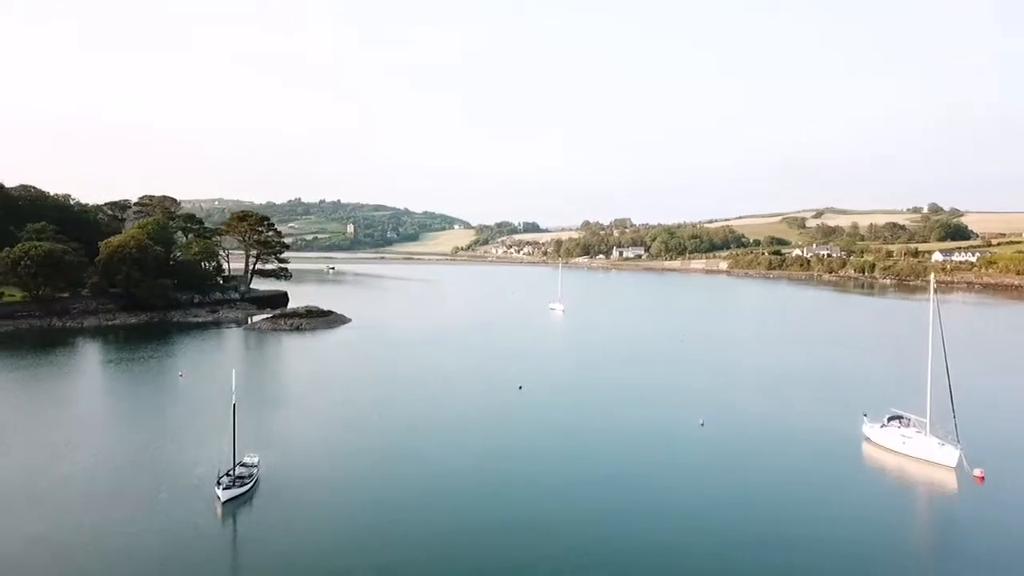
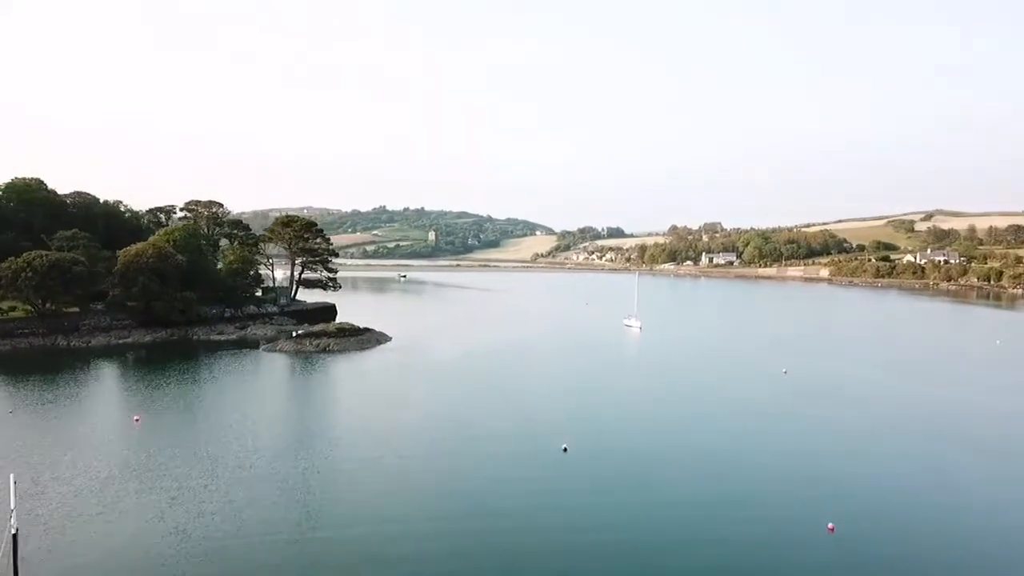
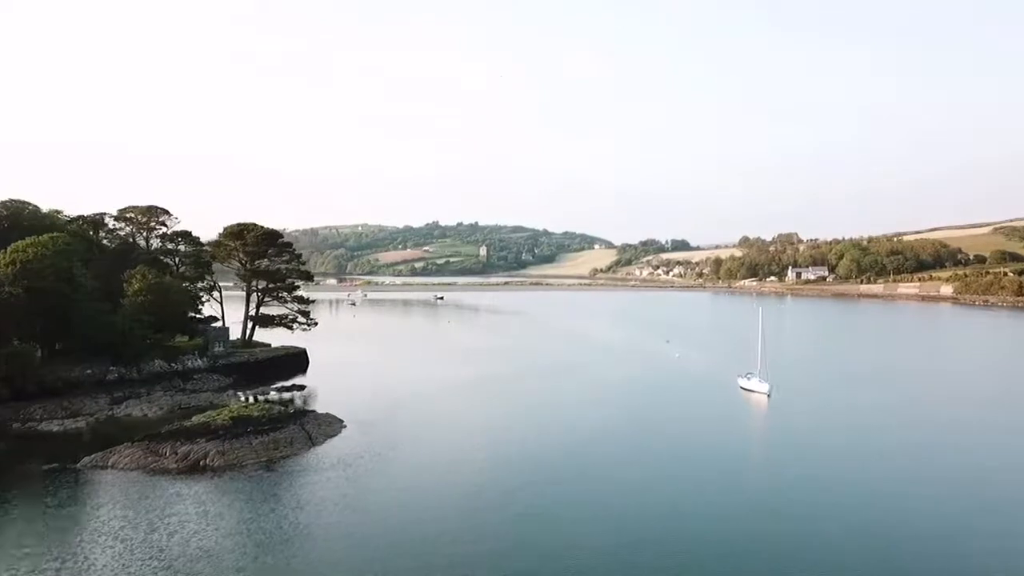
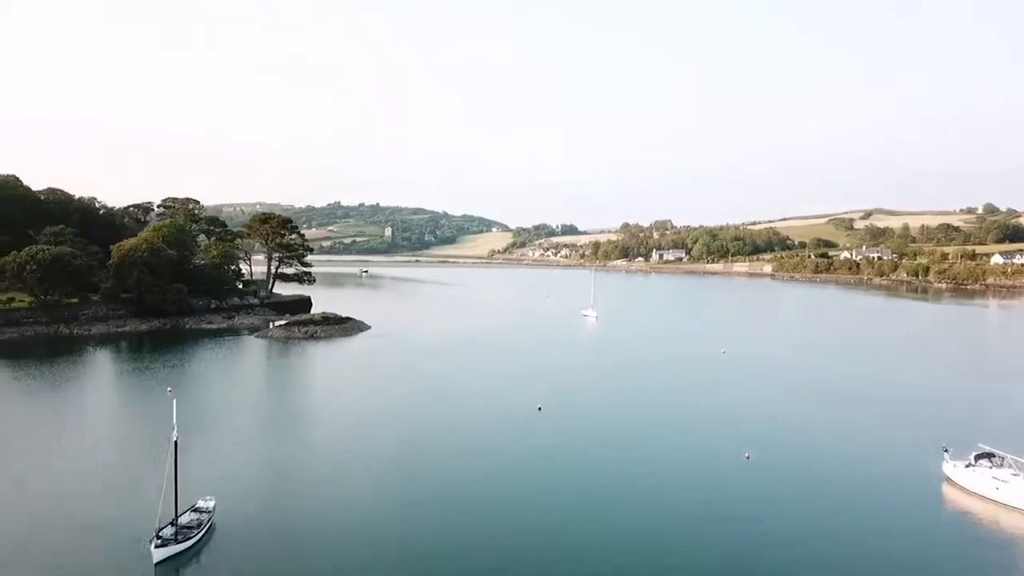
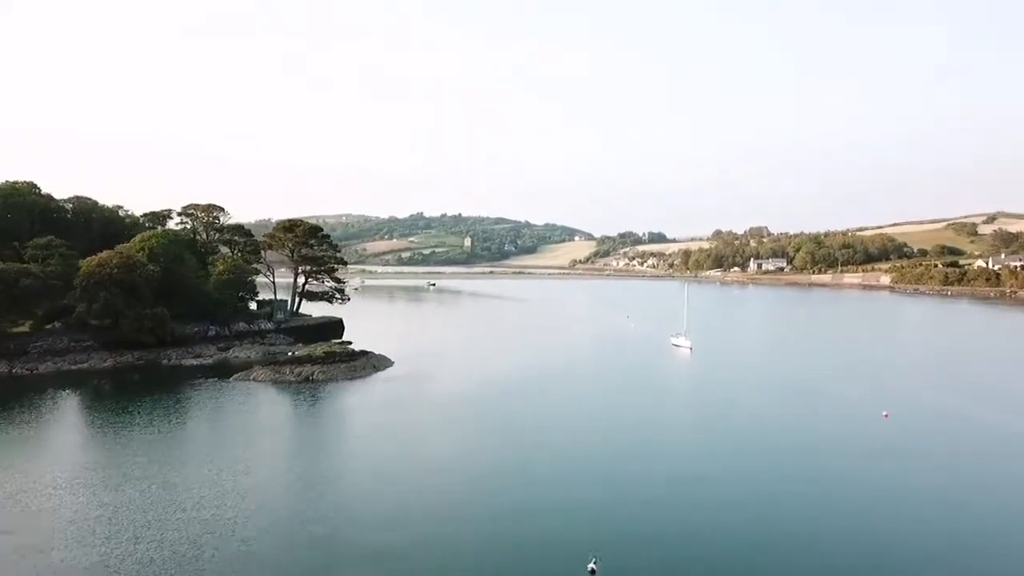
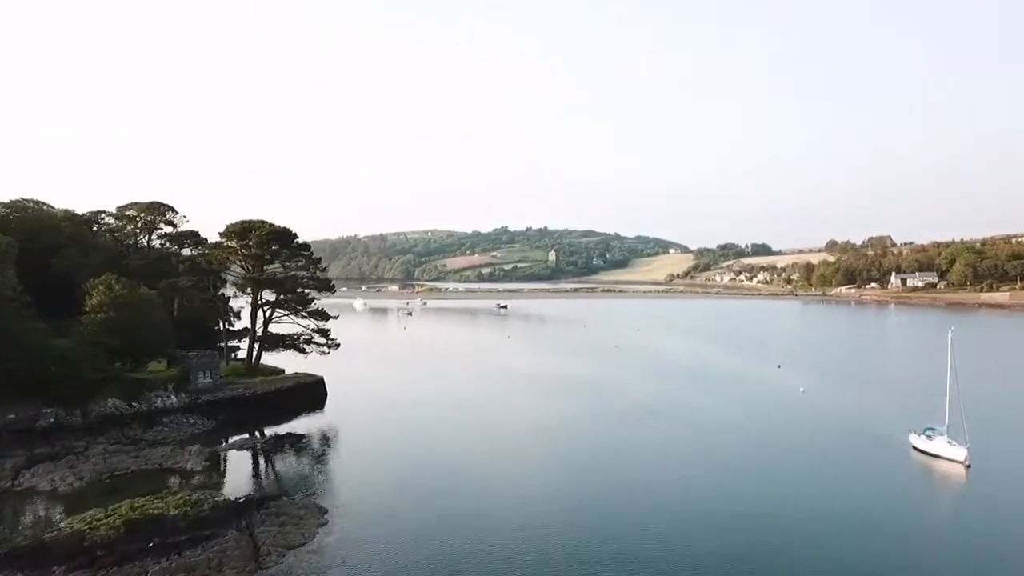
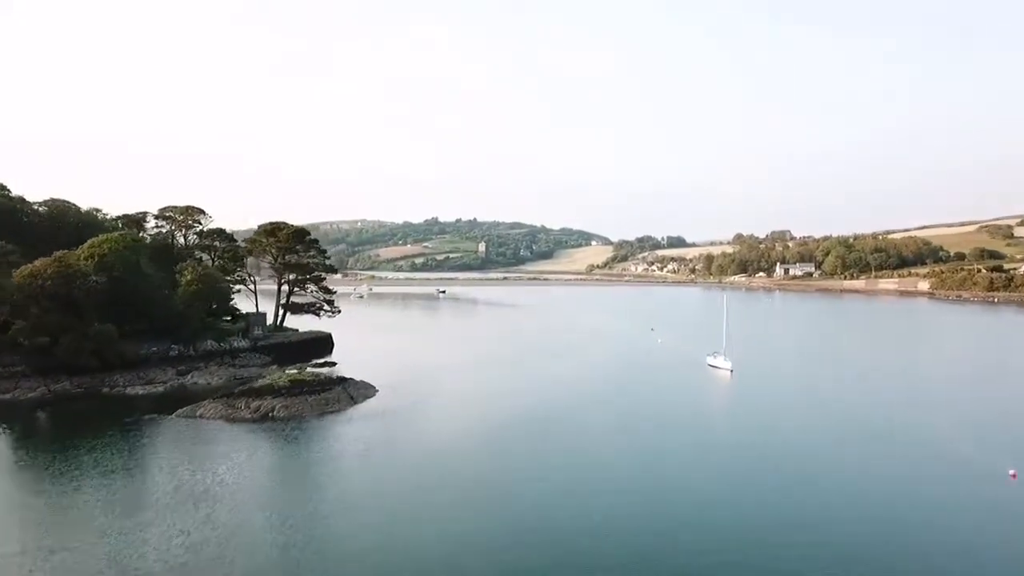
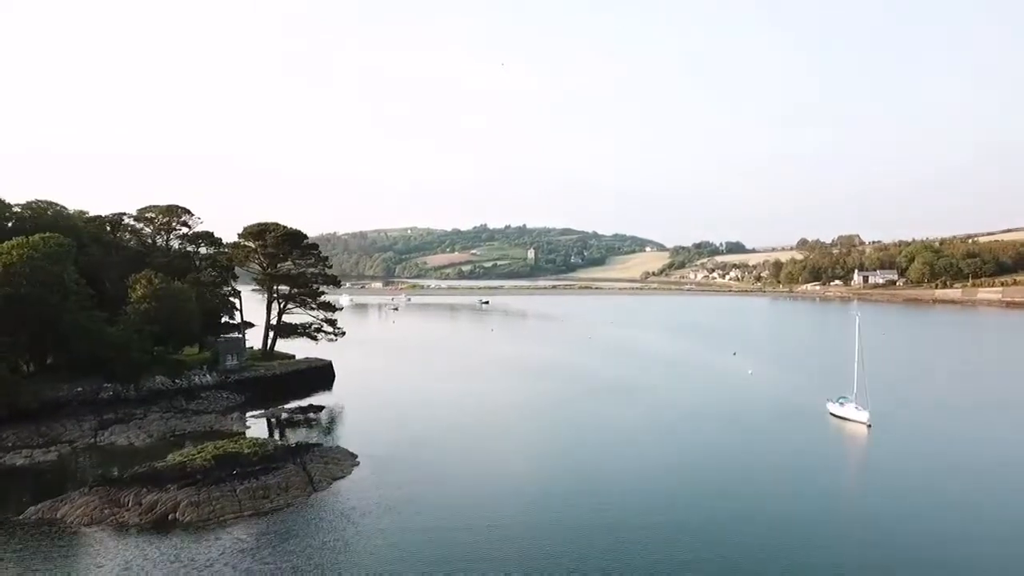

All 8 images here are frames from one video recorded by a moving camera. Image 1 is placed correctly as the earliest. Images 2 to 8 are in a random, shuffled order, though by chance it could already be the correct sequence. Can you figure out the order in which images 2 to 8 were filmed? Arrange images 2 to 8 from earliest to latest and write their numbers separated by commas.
4, 2, 5, 7, 3, 8, 6
